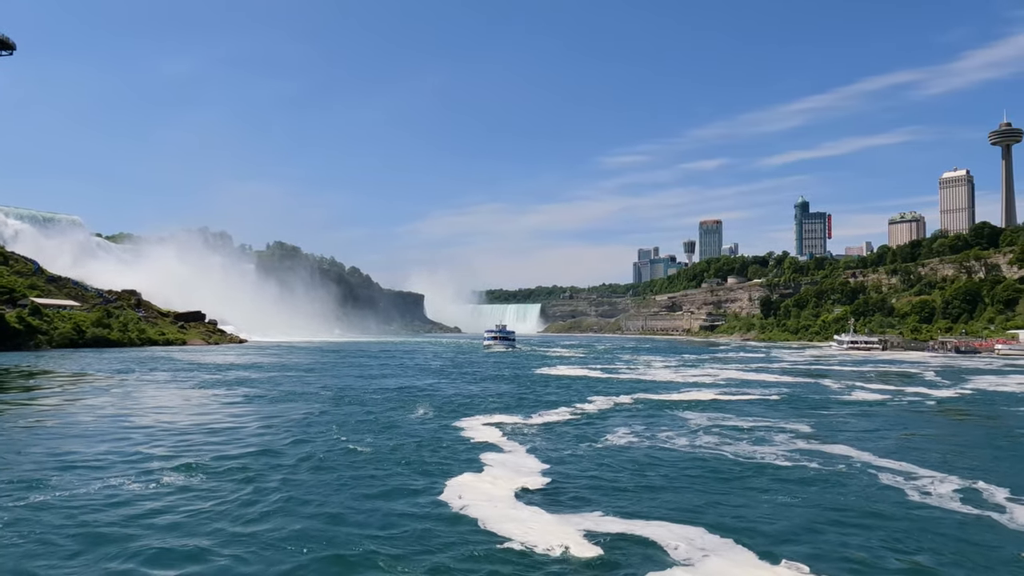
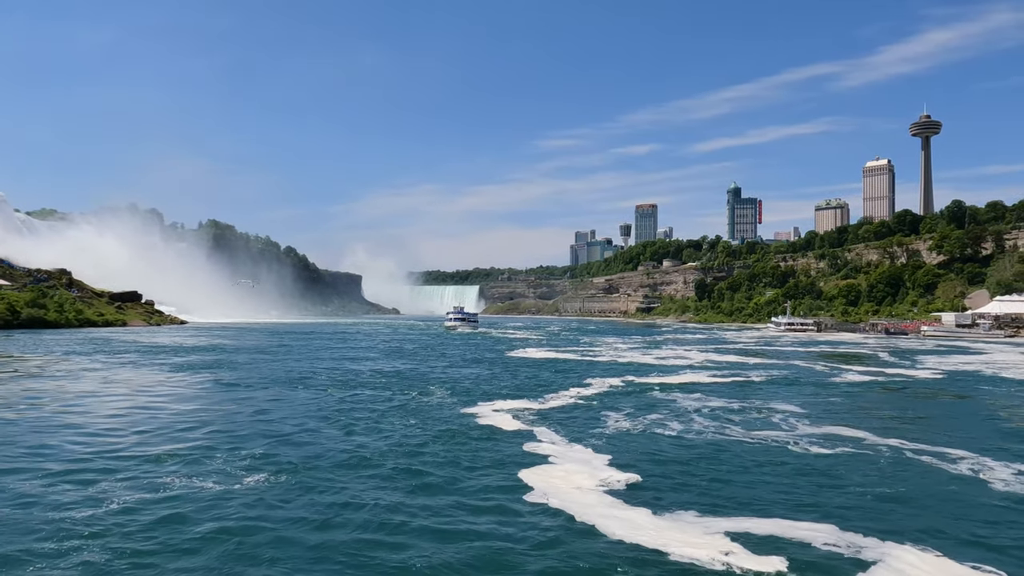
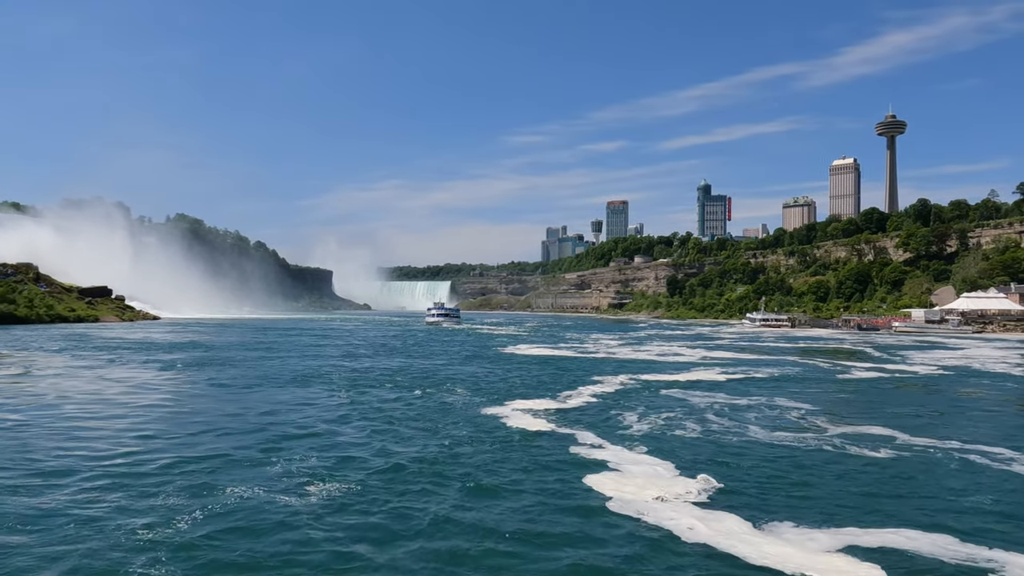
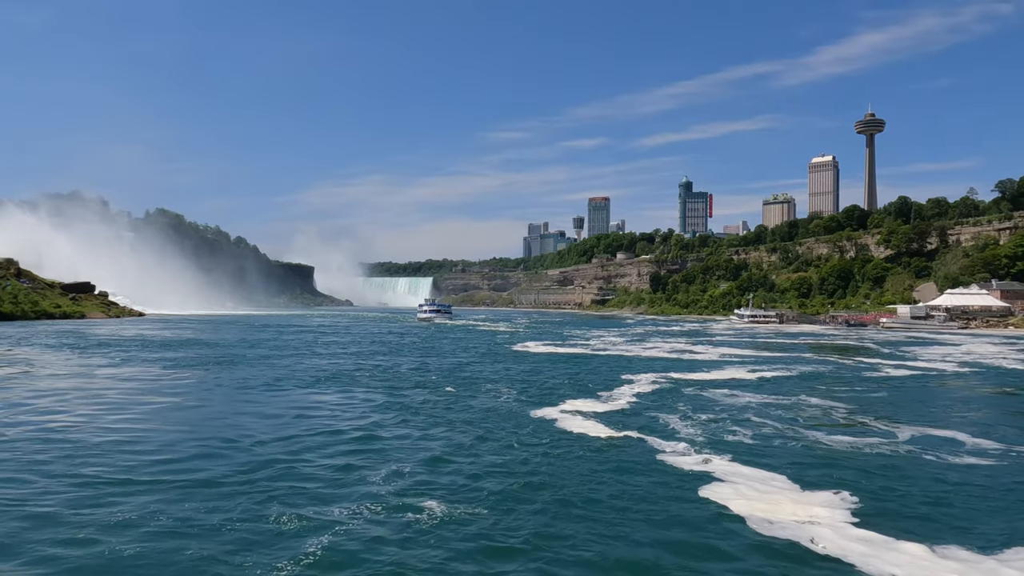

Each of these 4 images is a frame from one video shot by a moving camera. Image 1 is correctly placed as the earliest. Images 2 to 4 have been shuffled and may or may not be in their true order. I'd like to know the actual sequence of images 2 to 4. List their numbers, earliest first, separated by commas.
2, 3, 4
